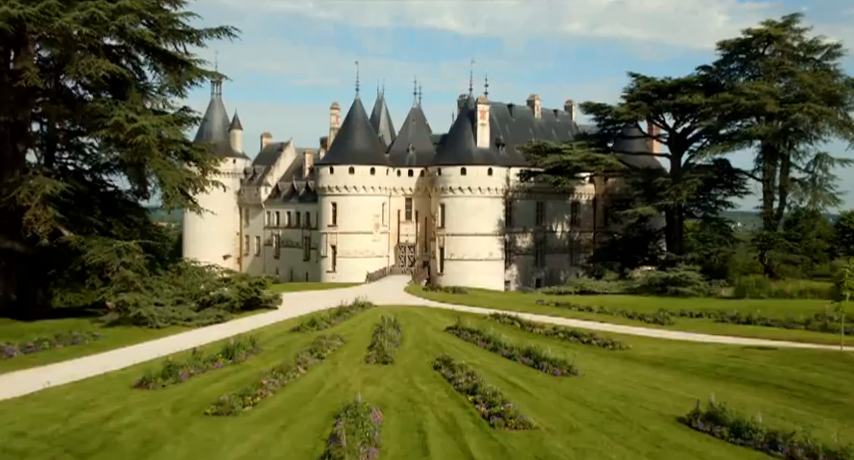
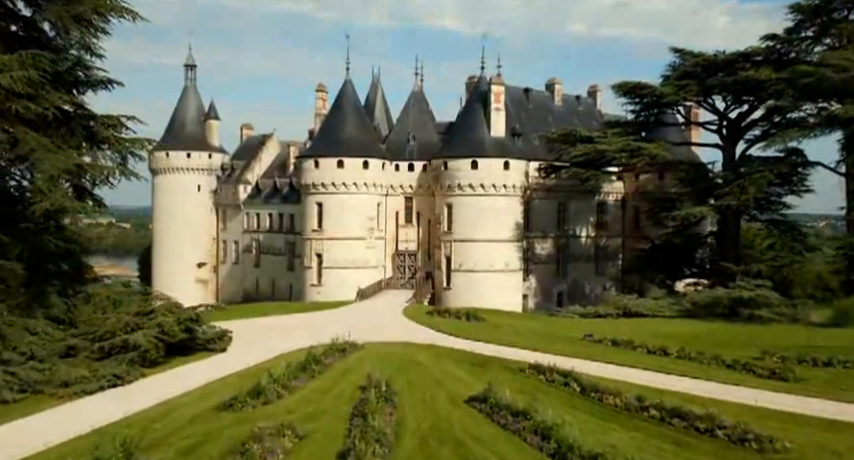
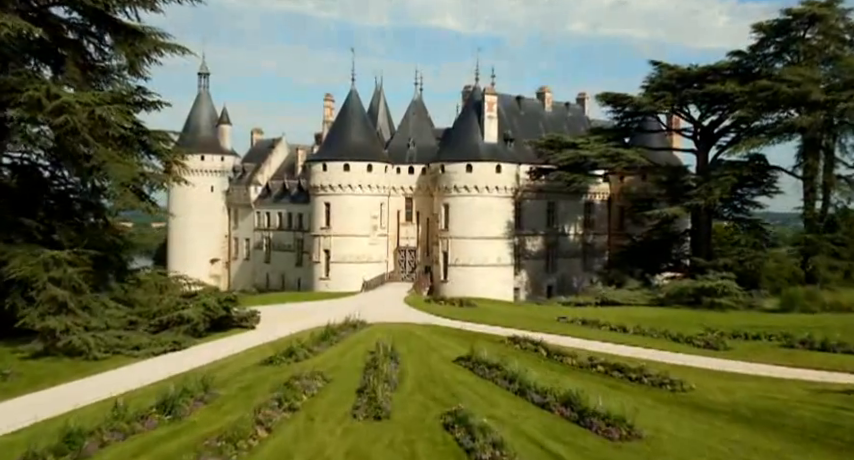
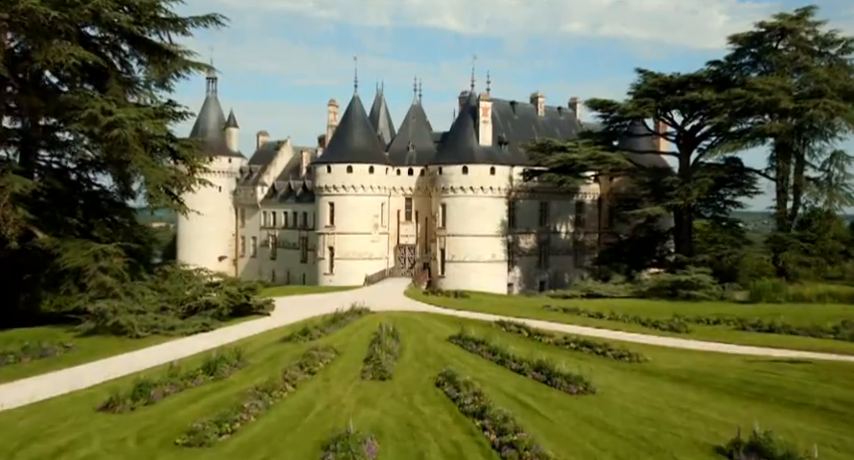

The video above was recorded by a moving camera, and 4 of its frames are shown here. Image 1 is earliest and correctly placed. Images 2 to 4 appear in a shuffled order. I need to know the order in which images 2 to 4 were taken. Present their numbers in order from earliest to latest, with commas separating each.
4, 3, 2
